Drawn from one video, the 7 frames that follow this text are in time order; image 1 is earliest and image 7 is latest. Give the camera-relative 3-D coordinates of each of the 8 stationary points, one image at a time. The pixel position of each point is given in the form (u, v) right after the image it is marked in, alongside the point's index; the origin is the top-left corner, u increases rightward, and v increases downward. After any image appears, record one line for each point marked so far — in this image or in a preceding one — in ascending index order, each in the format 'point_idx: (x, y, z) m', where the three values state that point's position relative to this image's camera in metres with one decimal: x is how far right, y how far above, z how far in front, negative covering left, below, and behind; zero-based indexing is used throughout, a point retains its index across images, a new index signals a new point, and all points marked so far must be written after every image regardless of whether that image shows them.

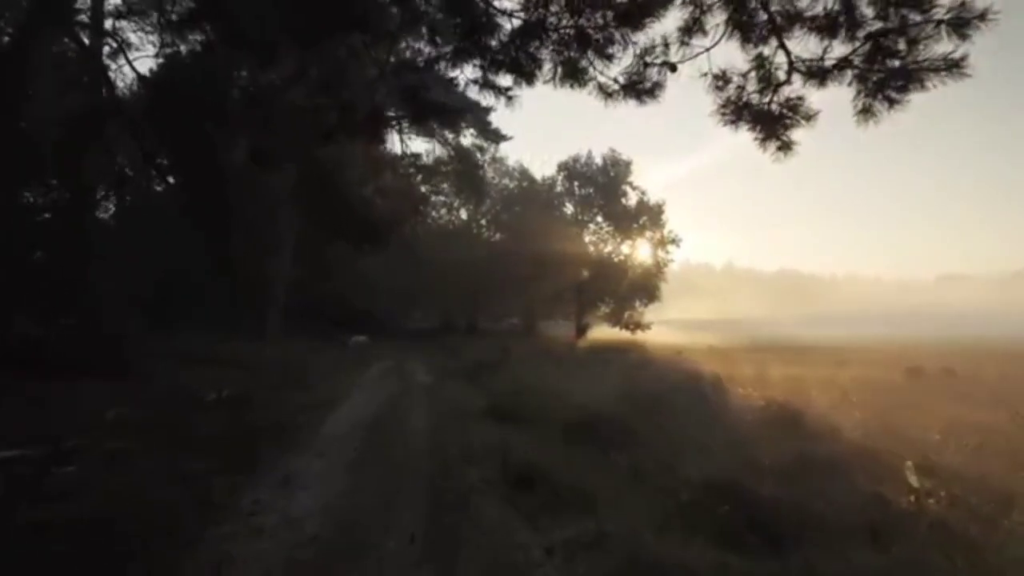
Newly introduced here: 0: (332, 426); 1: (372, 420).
0: (-3.6, -2.7, +18.4) m
1: (-2.8, -2.7, +19.0) m
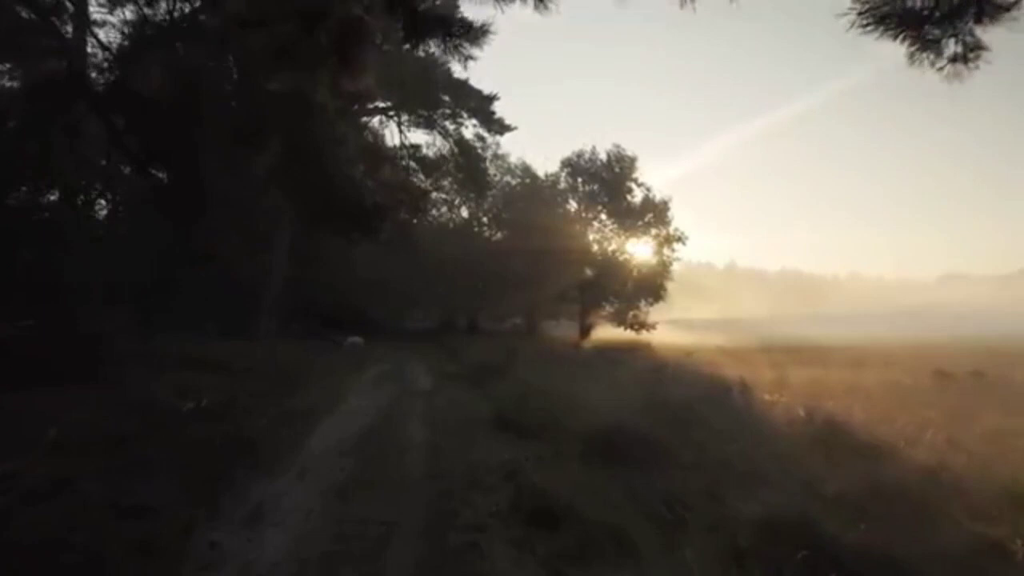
0: (-3.4, -2.7, +16.4) m
1: (-2.7, -2.7, +17.1) m
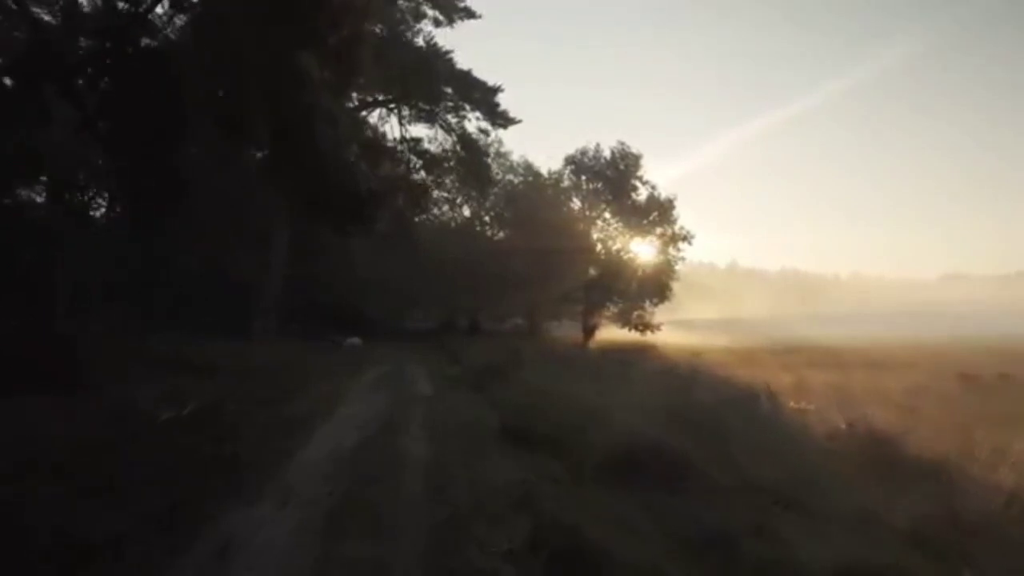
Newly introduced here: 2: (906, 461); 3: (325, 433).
0: (-3.2, -2.6, +15.0) m
1: (-2.5, -2.6, +15.6) m
2: (+7.2, -3.3, +17.4) m
3: (-3.4, -2.6, +16.8) m
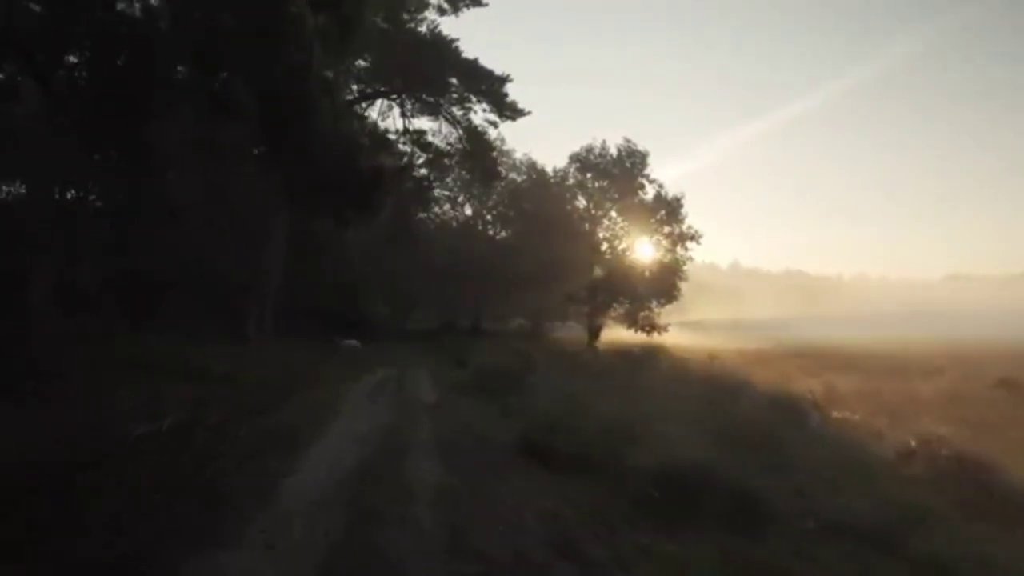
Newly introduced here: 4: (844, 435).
0: (-3.0, -2.6, +13.3) m
1: (-2.2, -2.6, +13.9) m
2: (+7.5, -3.3, +15.7) m
3: (-3.1, -2.6, +15.0) m
4: (+7.0, -3.0, +19.7) m
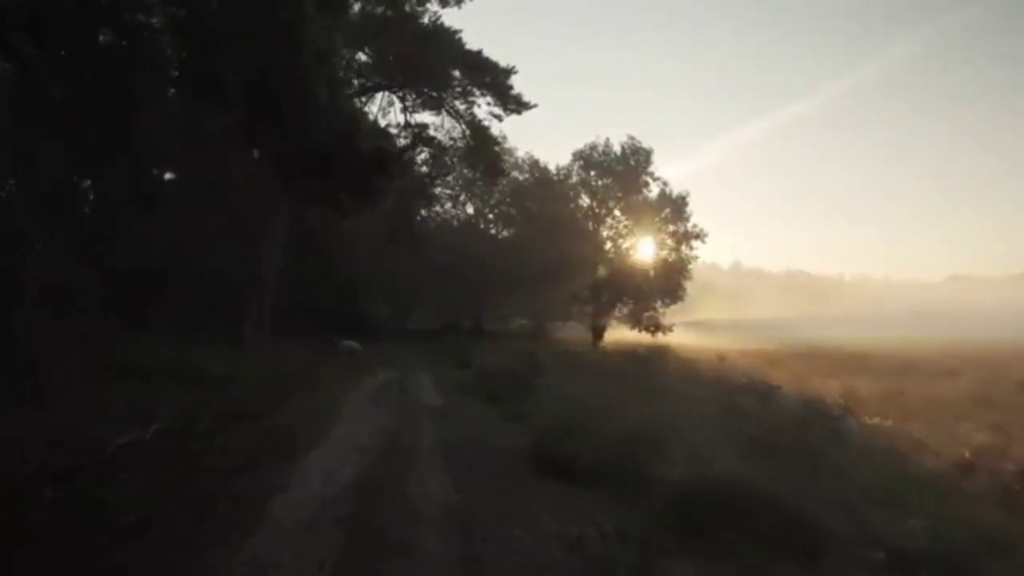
0: (-2.8, -2.6, +12.2) m
1: (-2.0, -2.6, +12.8) m
2: (+7.7, -3.3, +14.6) m
3: (-2.9, -2.6, +13.9) m
4: (+7.2, -3.0, +18.6) m
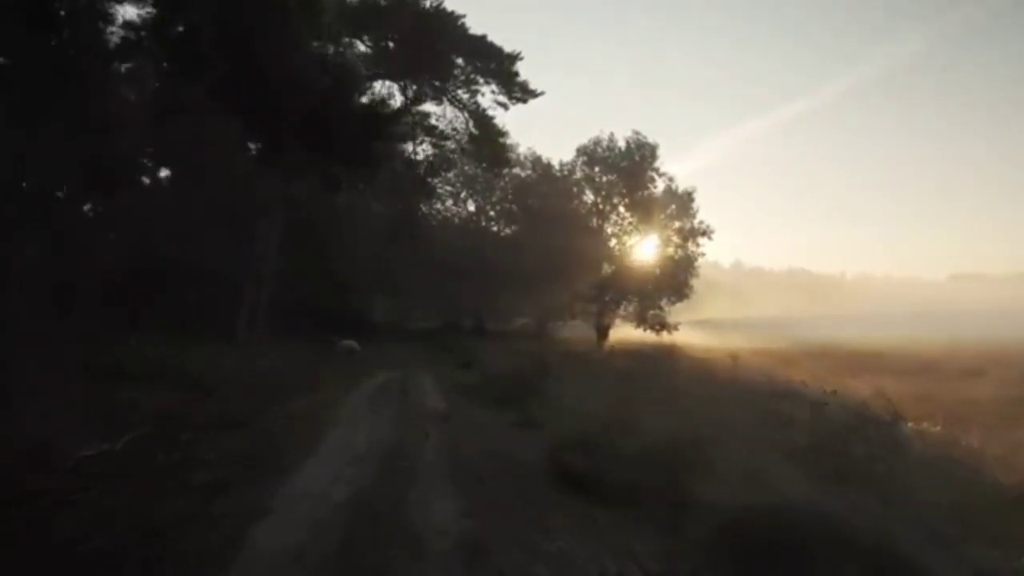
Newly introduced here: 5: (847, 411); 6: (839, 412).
0: (-2.6, -2.5, +10.7) m
1: (-1.9, -2.5, +11.3) m
2: (+7.9, -3.1, +13.1) m
3: (-2.7, -2.5, +12.4) m
4: (+7.4, -2.9, +17.1) m
5: (+7.0, -2.5, +20.0) m
6: (+6.8, -2.5, +19.9) m
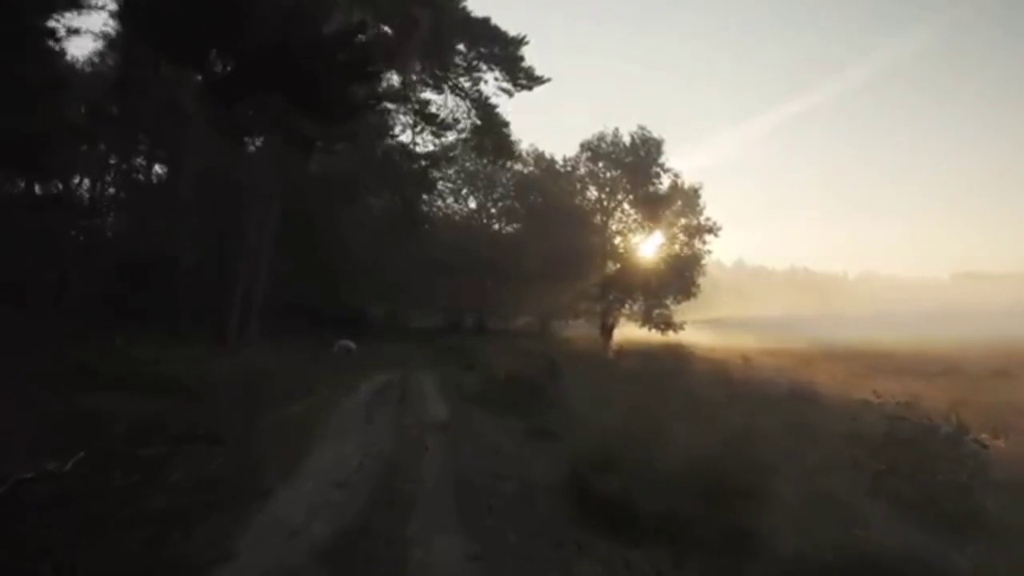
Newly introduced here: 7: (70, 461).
0: (-2.4, -2.4, +9.0) m
1: (-1.7, -2.4, +9.6) m
2: (+8.1, -3.1, +11.4) m
3: (-2.6, -2.4, +10.8) m
4: (+7.5, -2.8, +15.5) m
5: (+7.1, -2.5, +18.3) m
6: (+6.9, -2.5, +18.2) m
7: (-5.9, -2.3, +12.7) m
